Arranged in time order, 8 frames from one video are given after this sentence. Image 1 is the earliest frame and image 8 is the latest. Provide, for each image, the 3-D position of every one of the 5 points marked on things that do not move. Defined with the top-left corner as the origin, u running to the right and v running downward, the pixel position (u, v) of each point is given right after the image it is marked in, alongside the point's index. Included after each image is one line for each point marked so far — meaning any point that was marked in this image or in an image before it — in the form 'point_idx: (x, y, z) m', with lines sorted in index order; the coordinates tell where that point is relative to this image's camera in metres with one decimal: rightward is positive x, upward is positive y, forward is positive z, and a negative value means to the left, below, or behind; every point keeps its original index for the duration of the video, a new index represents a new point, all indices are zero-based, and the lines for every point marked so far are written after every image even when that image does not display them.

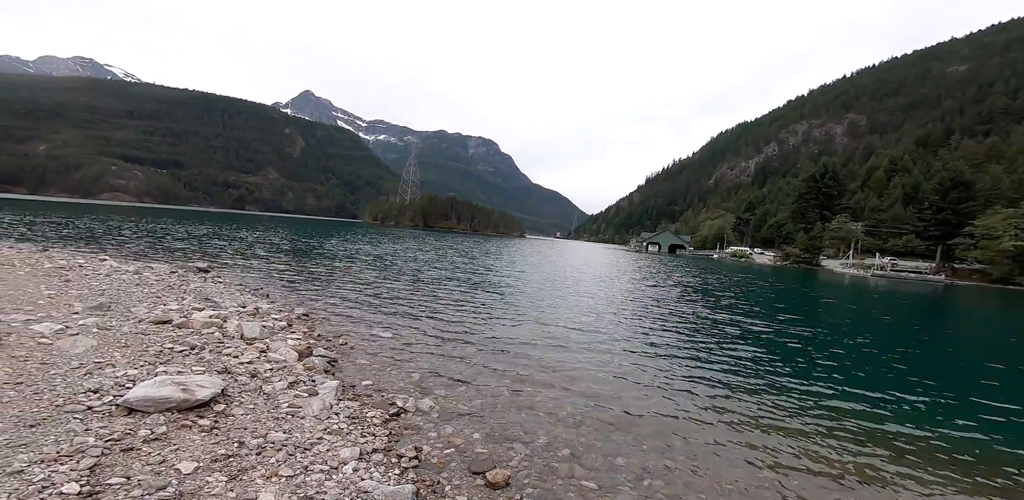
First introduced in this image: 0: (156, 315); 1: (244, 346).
0: (-10.2, -1.9, +11.8) m
1: (-6.9, -2.5, +10.6) m
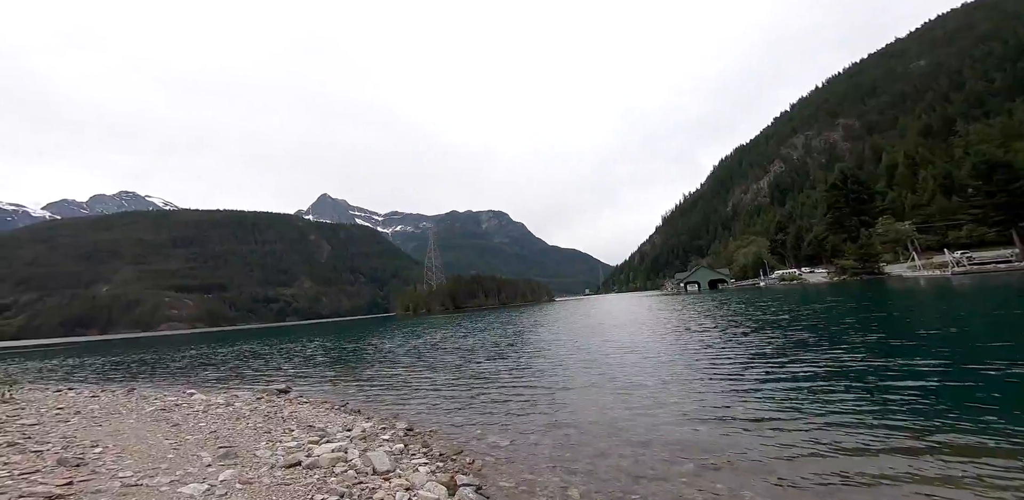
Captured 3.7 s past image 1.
0: (-6.1, -5.6, +10.8) m
1: (-2.9, -5.4, +9.4) m
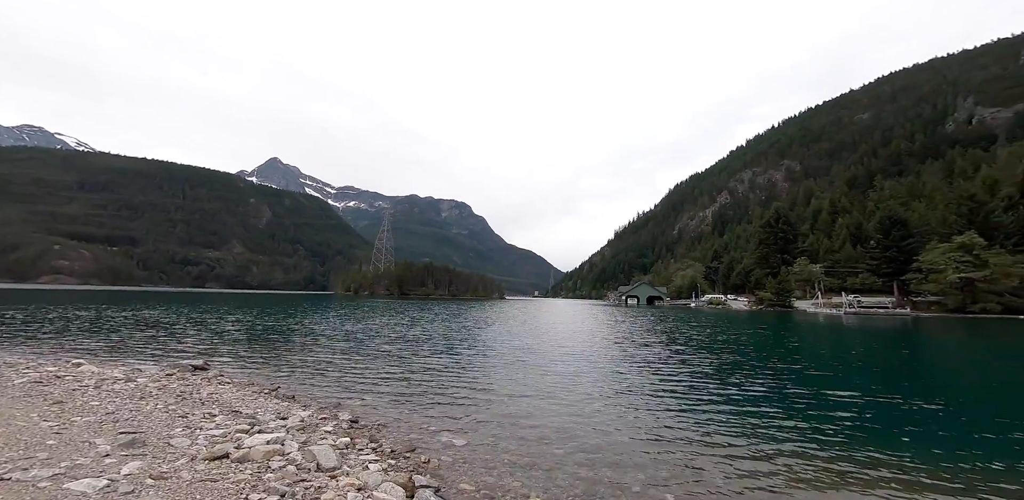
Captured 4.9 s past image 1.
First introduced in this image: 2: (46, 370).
0: (-7.0, -4.5, +9.3) m
1: (-3.6, -4.7, +8.3) m
2: (-20.1, -5.1, +17.9) m
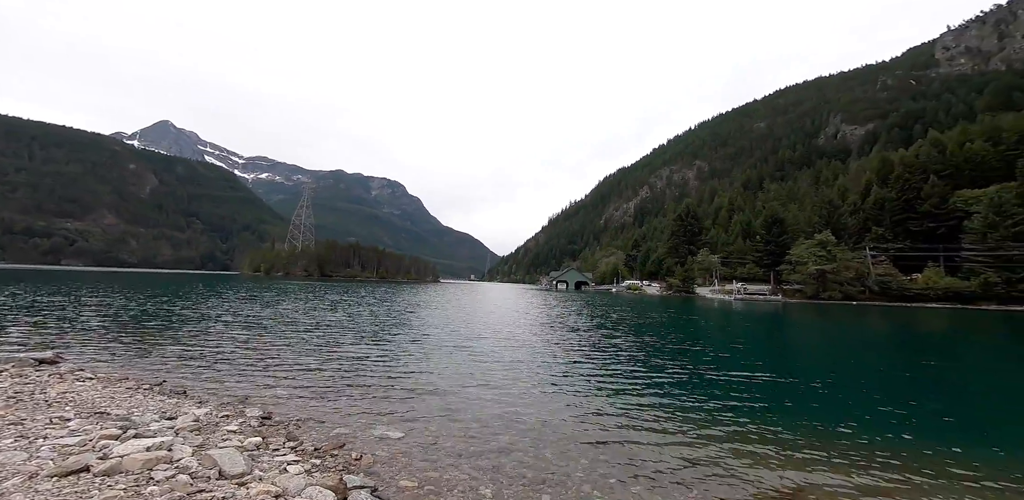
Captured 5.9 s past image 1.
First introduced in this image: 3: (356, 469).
0: (-7.9, -3.6, +7.1) m
1: (-4.4, -4.0, +6.6) m
2: (-22.3, -3.6, +13.4) m
3: (-3.3, -4.7, +8.8) m
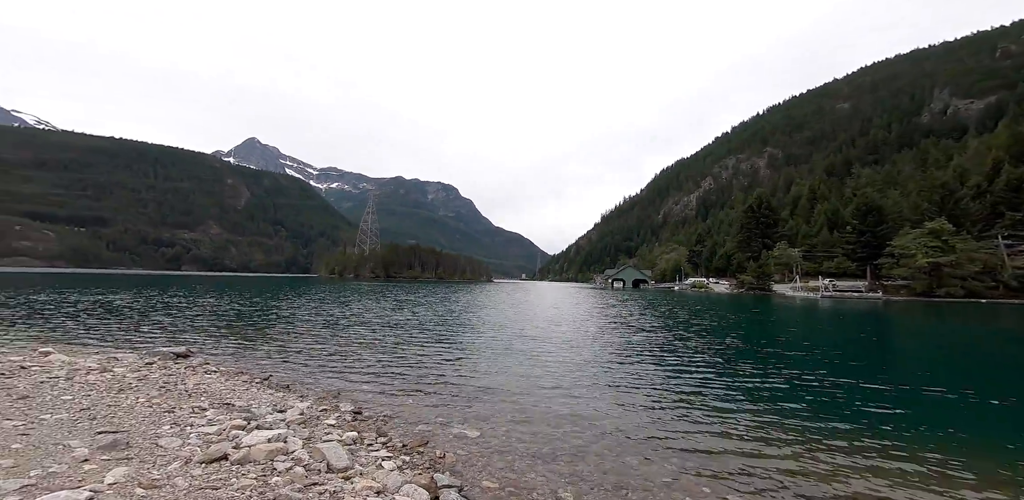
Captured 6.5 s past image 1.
0: (-6.4, -4.0, +8.4) m
1: (-2.9, -4.3, +7.4) m
2: (-19.8, -4.3, +16.5) m
3: (-1.6, -5.1, +9.5) m
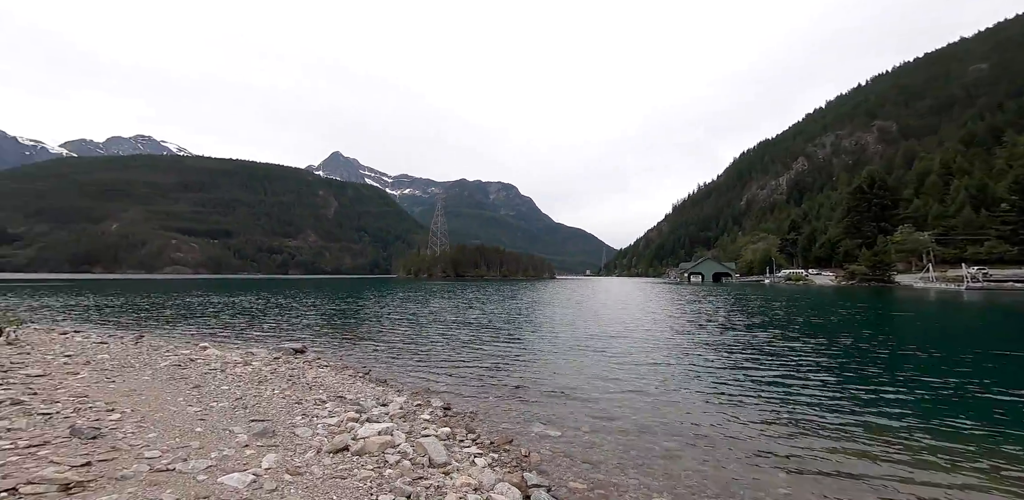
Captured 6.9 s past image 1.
0: (-4.5, -4.5, +9.8) m
1: (-1.2, -4.7, +8.3) m
2: (-16.3, -5.1, +20.0) m
3: (+0.5, -5.4, +10.1) m
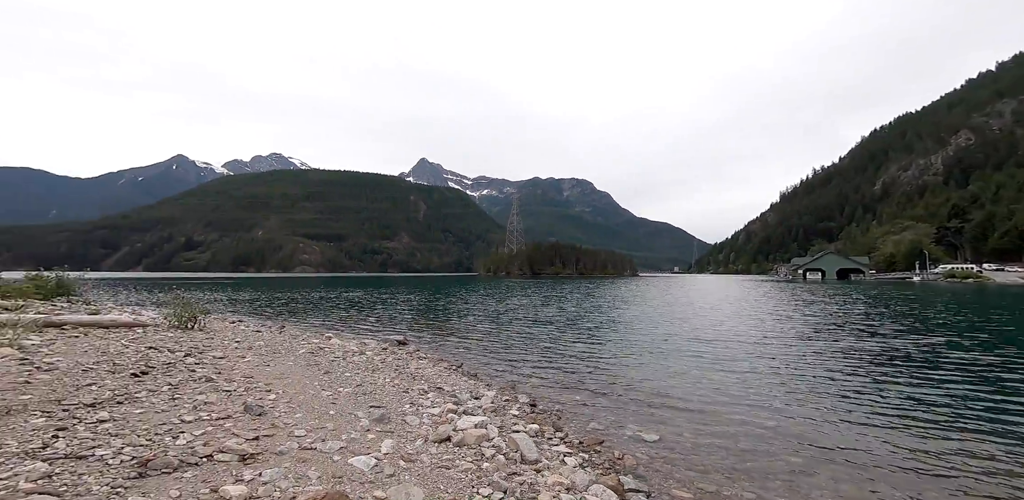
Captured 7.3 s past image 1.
0: (-2.2, -4.6, +10.6) m
1: (+0.7, -4.7, +8.5) m
2: (-11.8, -5.3, +23.0) m
3: (+2.7, -5.4, +10.0) m
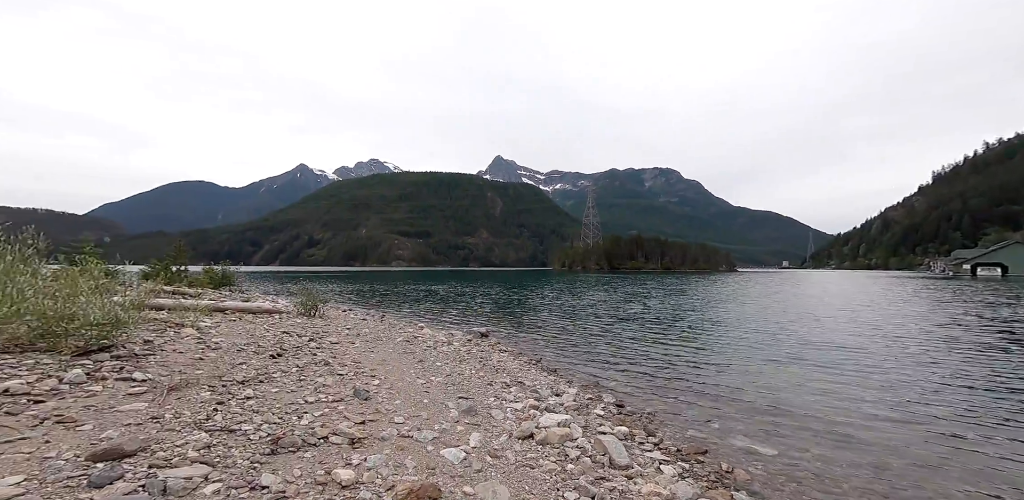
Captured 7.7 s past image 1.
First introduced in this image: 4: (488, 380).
0: (0.0, -4.6, +10.9) m
1: (+2.4, -4.8, +8.3) m
2: (-7.0, -5.2, +24.9) m
3: (+4.7, -5.4, +9.3) m
4: (-1.1, -4.9, +14.8) m
